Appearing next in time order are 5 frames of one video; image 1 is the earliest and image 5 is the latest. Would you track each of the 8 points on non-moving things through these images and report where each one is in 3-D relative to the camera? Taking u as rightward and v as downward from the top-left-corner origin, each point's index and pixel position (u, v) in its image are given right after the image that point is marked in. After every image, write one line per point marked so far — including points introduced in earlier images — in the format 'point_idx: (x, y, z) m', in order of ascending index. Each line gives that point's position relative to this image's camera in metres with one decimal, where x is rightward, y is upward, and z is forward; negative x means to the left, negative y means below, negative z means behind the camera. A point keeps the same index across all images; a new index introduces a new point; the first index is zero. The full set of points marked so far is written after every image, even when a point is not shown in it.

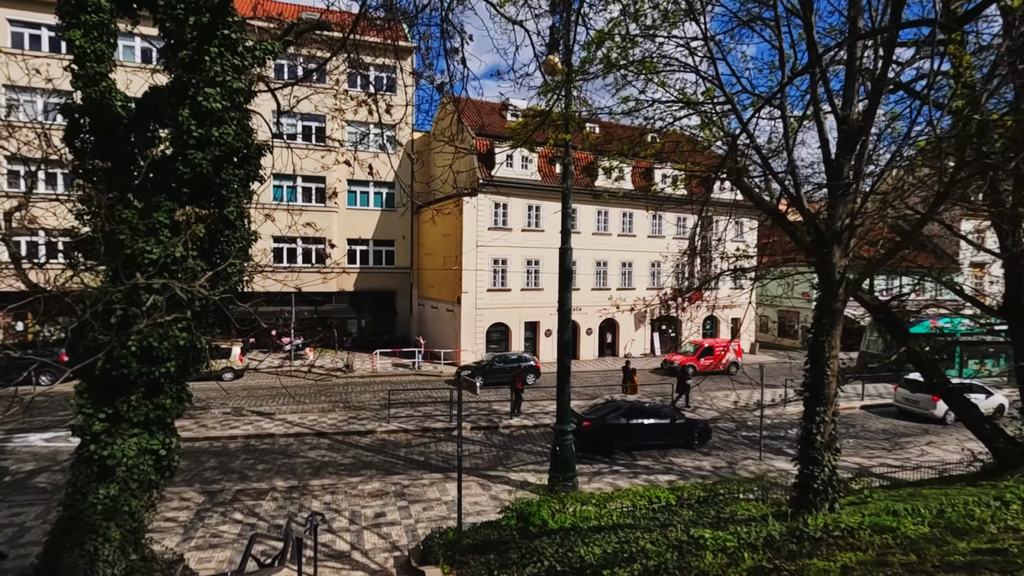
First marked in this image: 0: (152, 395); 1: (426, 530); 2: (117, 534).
0: (-4.2, -1.3, +6.3) m
1: (-1.4, -3.9, +8.6) m
2: (-4.3, -2.7, +5.8) m
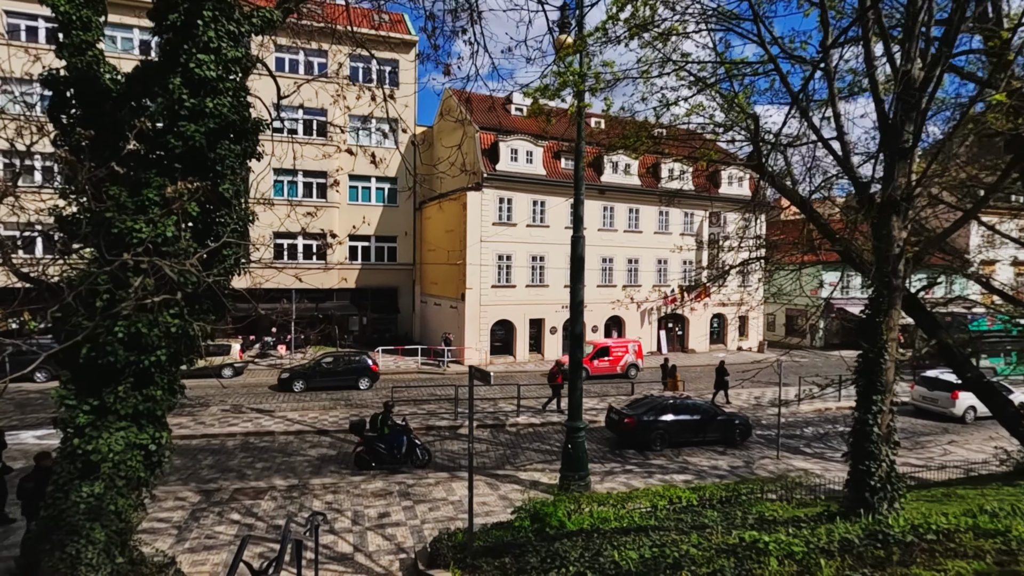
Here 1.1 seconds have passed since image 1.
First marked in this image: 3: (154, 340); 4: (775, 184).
0: (-4.0, -1.1, +5.8) m
1: (-1.2, -3.7, +8.2) m
2: (-4.1, -2.5, +5.4) m
3: (-3.8, -0.5, +5.7) m
4: (+4.8, +1.9, +9.7) m
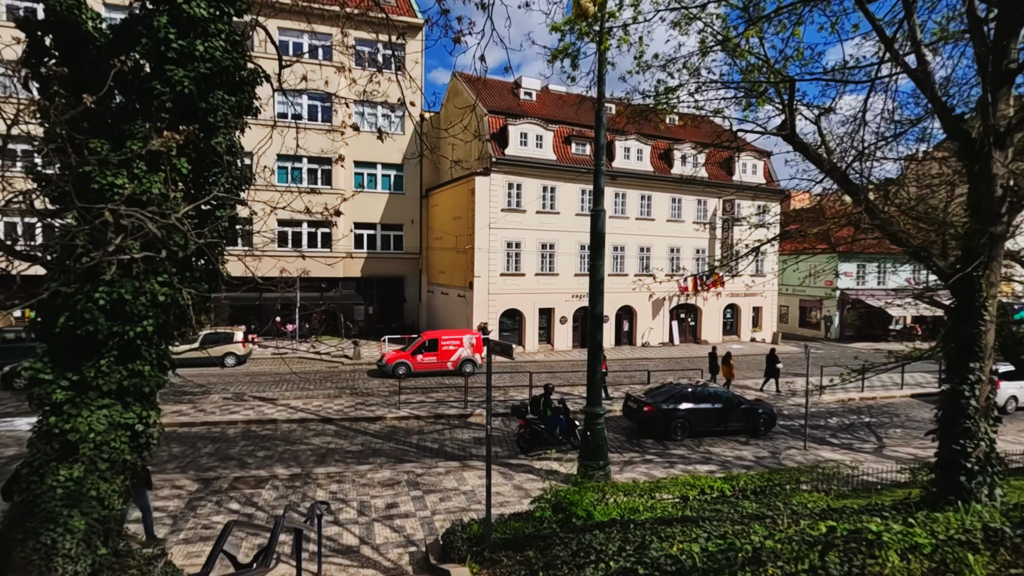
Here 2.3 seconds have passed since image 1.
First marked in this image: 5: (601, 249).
0: (-3.8, -0.7, +5.3) m
1: (-0.9, -3.3, +7.6) m
2: (-3.9, -2.1, +4.9) m
3: (-3.6, -0.2, +5.1) m
4: (+5.0, +2.2, +9.1) m
5: (+1.5, +0.6, +9.0) m
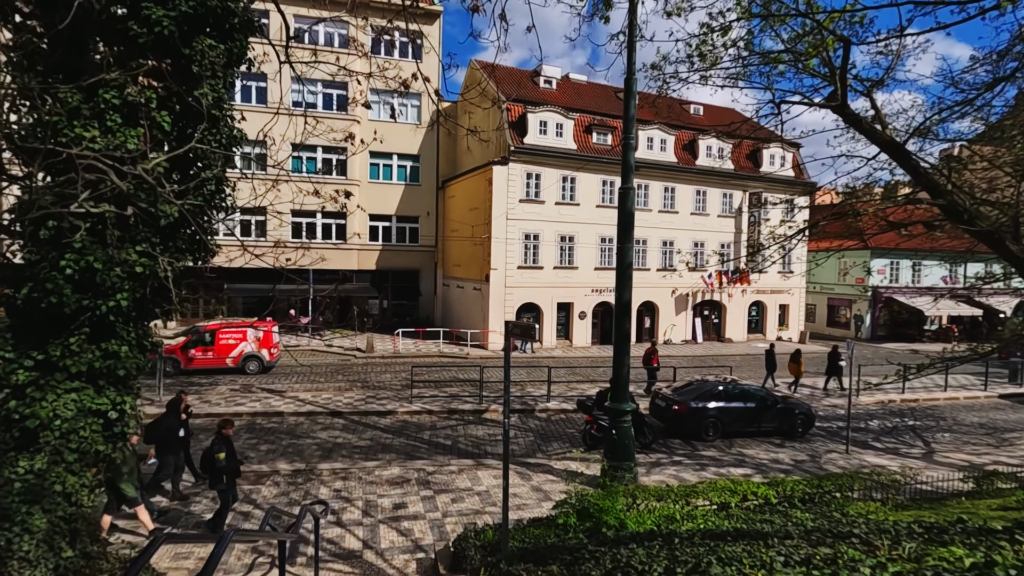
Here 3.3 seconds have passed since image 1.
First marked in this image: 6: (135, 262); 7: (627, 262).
0: (-3.6, -0.4, +4.7) m
1: (-0.7, -3.1, +6.9) m
2: (-3.7, -1.9, +4.3) m
3: (-3.4, +0.1, +4.5) m
4: (+5.4, +2.4, +8.2) m
5: (+1.8, +0.9, +8.2) m
6: (-3.3, +0.2, +4.7) m
7: (+1.7, +0.4, +8.2) m
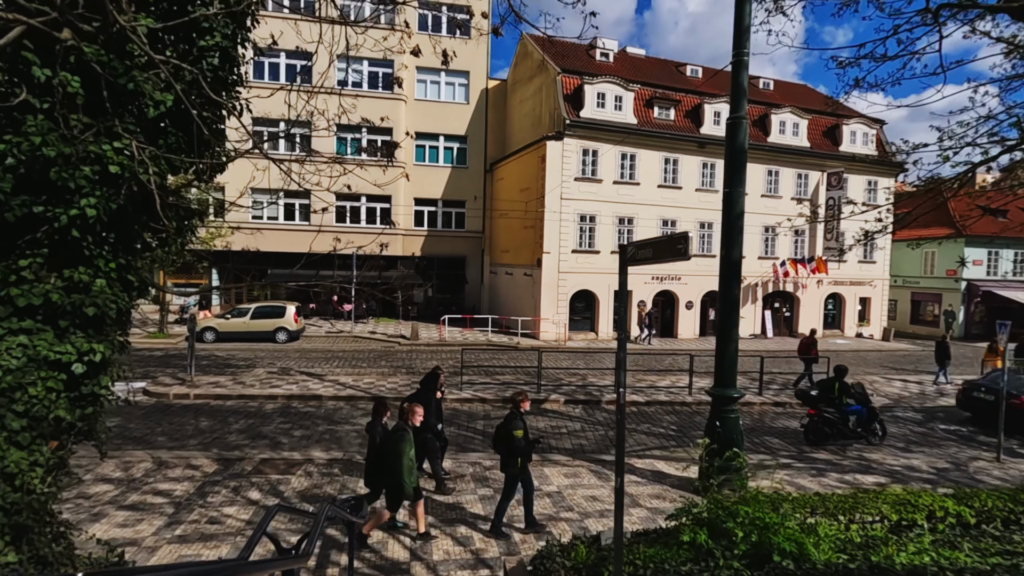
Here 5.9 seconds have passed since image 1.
0: (-2.9, +0.2, +3.4) m
1: (+0.2, -2.5, +5.4) m
2: (-3.0, -1.3, +3.0) m
3: (-2.6, +0.7, +3.2) m
4: (+6.4, +2.9, +6.3) m
5: (+2.8, +1.4, +6.5) m
6: (-2.5, +0.8, +3.4) m
7: (+2.7, +0.9, +6.5) m
